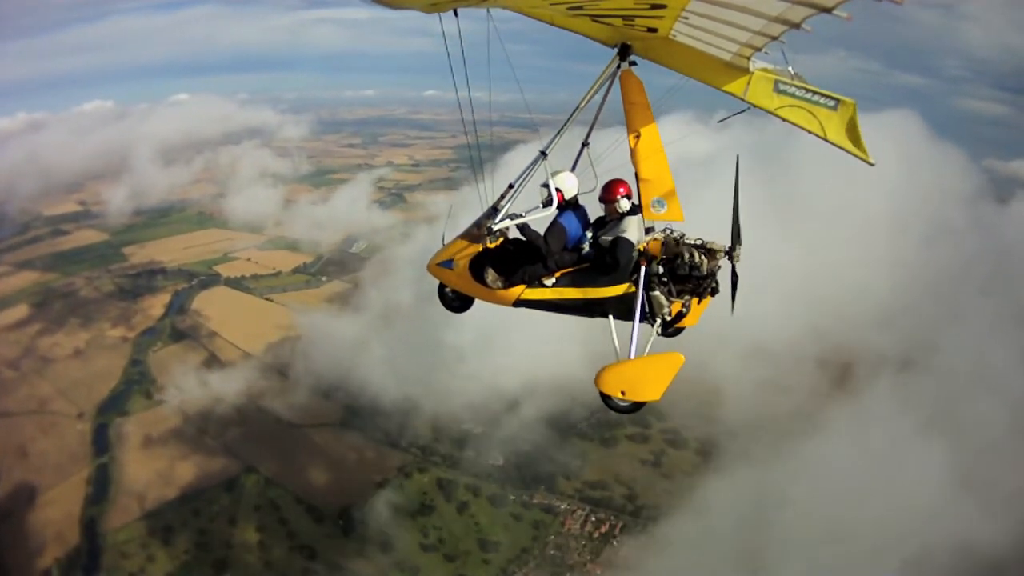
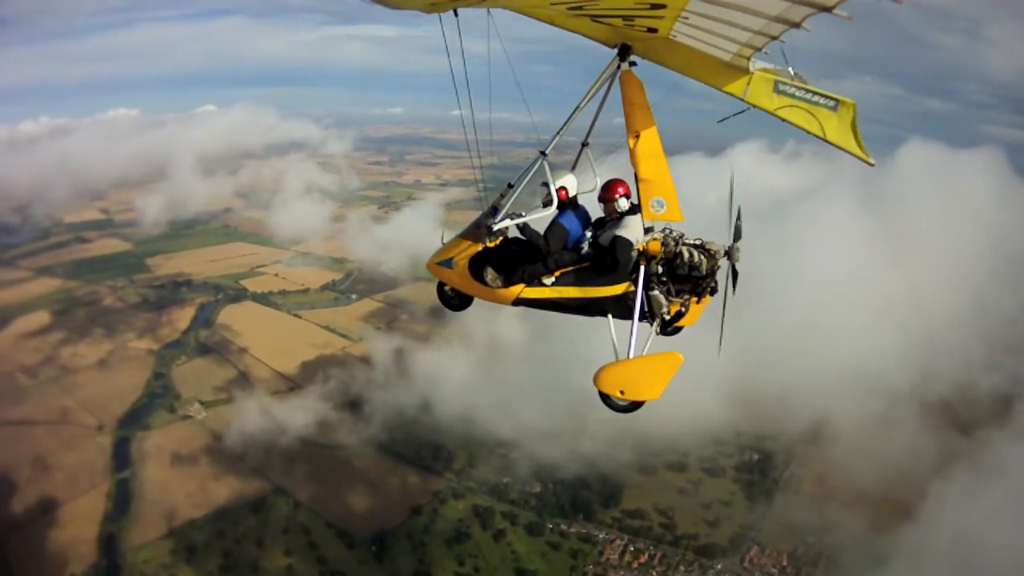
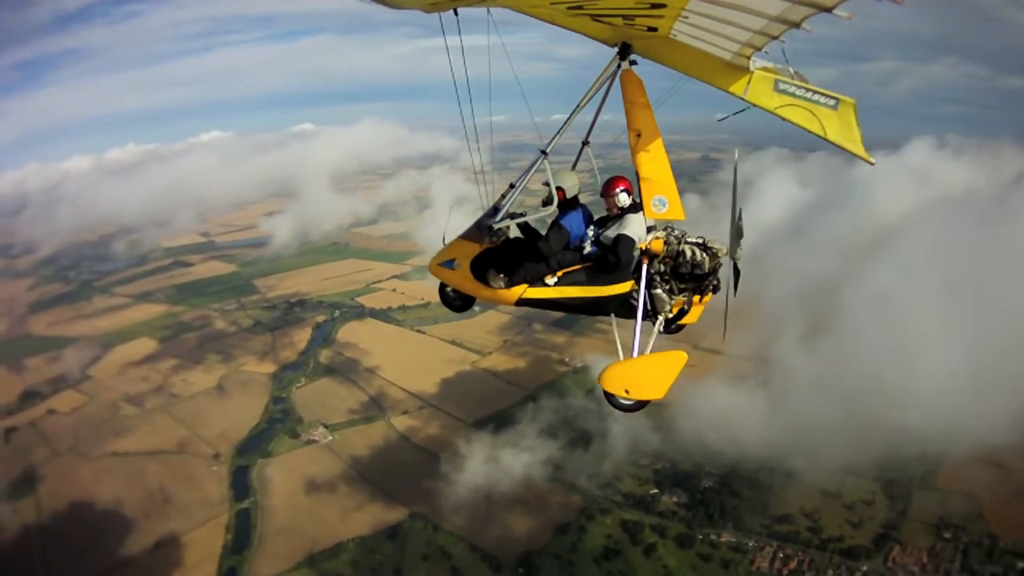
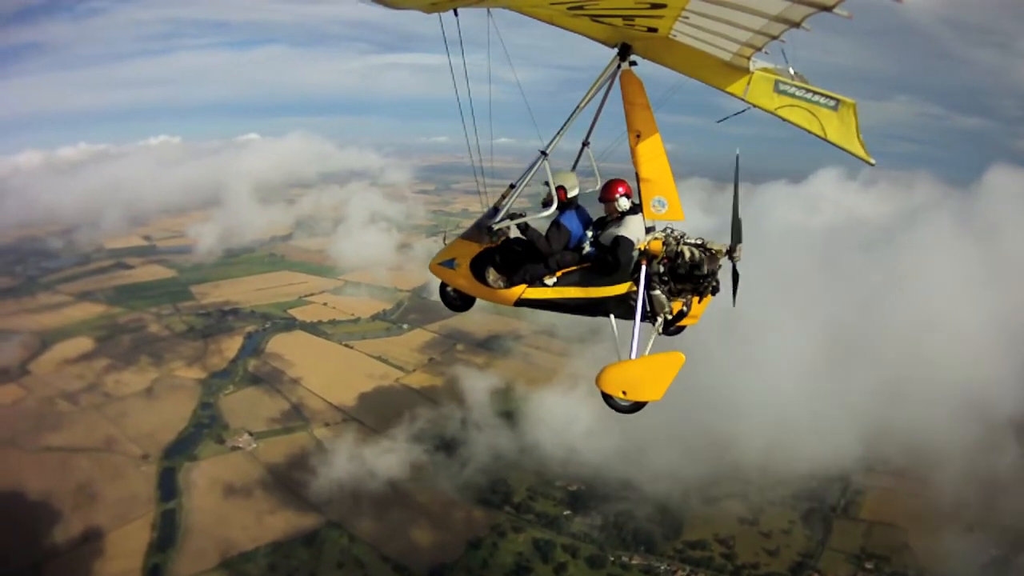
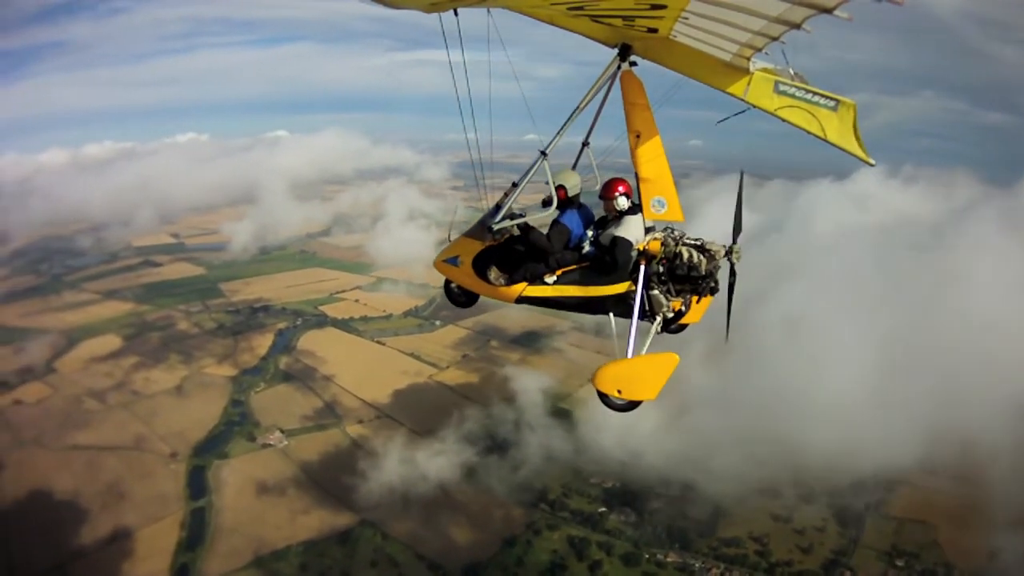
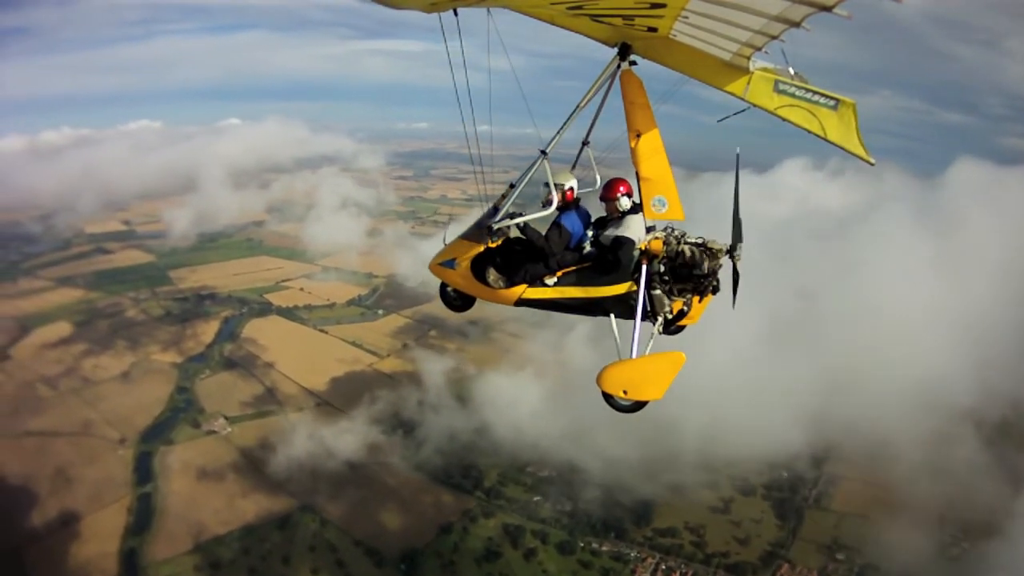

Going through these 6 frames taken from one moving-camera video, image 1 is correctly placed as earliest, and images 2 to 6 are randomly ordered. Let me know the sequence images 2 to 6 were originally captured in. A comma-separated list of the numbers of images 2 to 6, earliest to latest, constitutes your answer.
2, 6, 4, 5, 3
